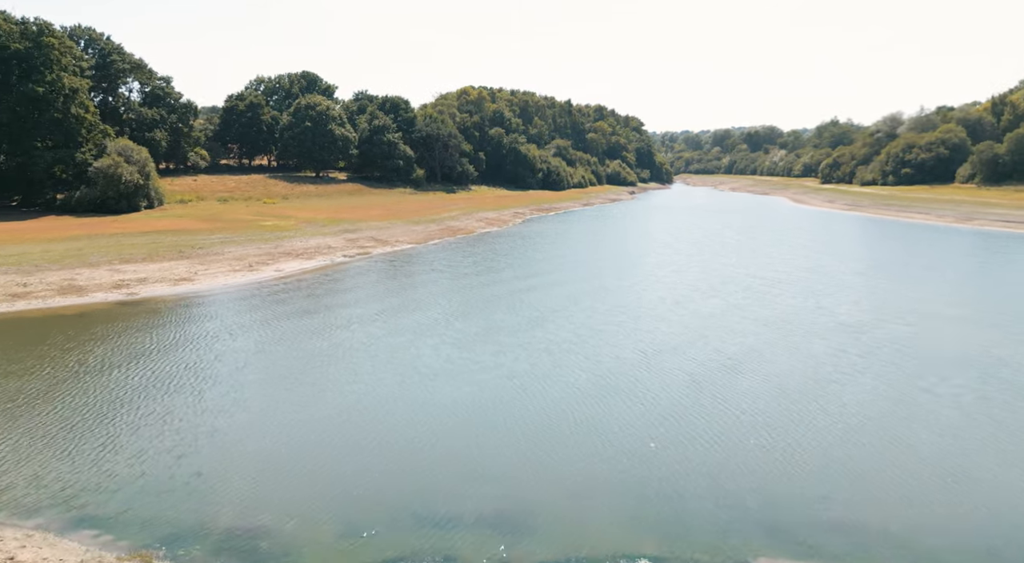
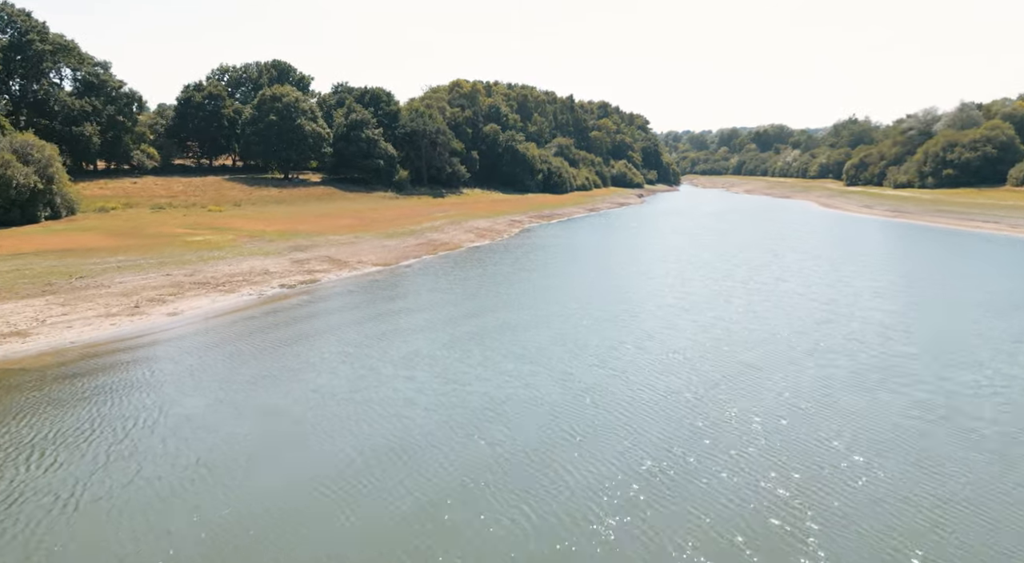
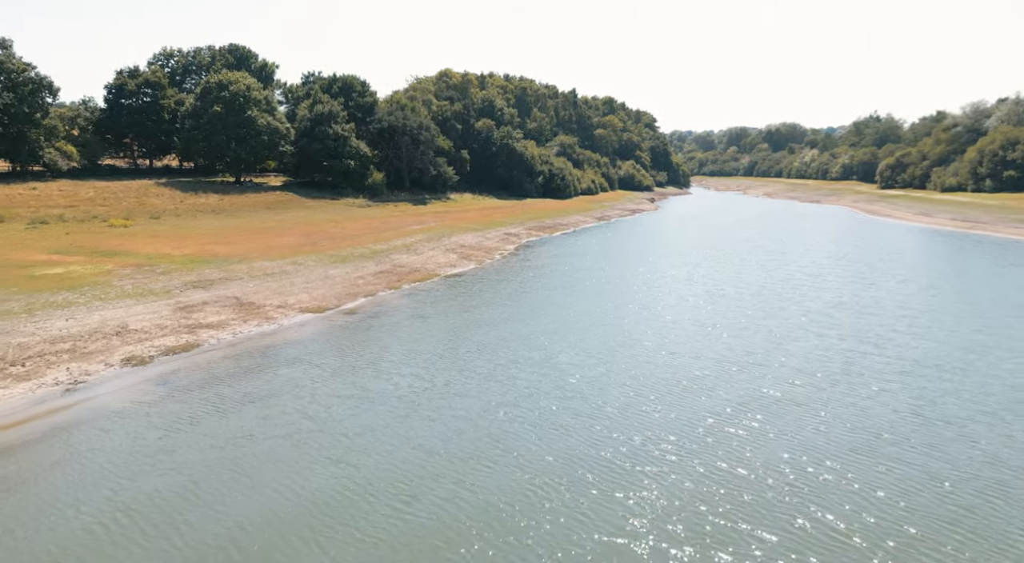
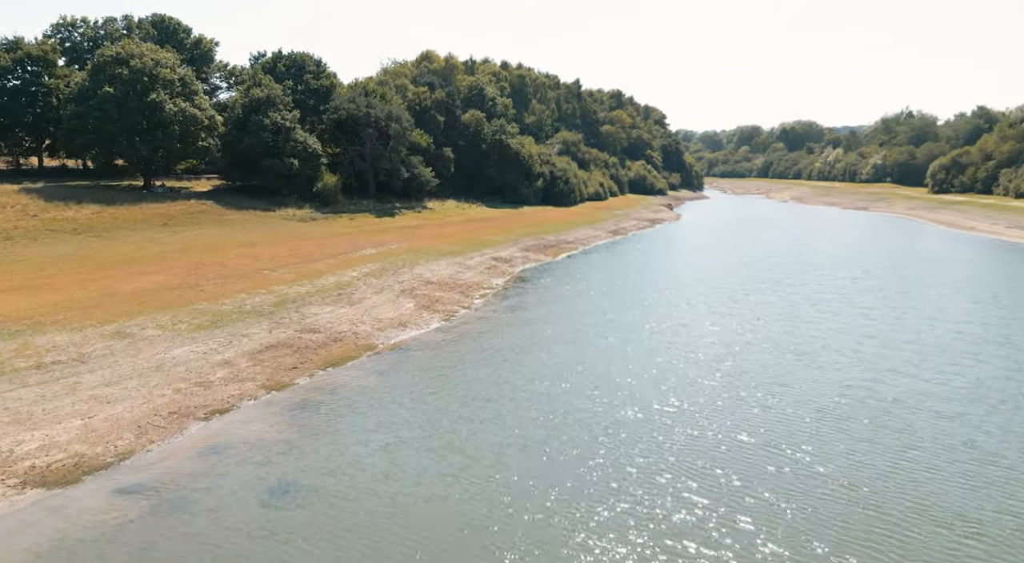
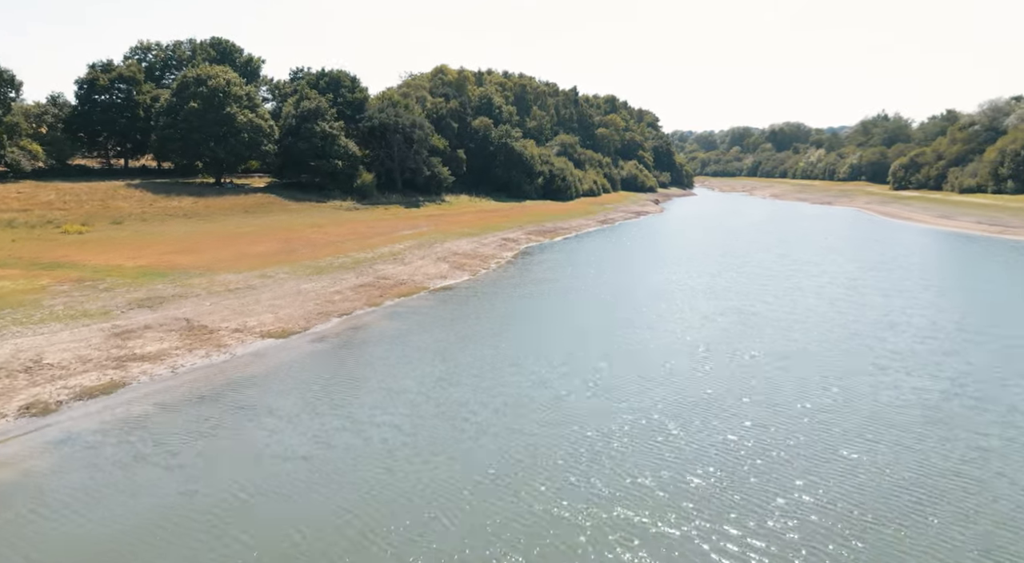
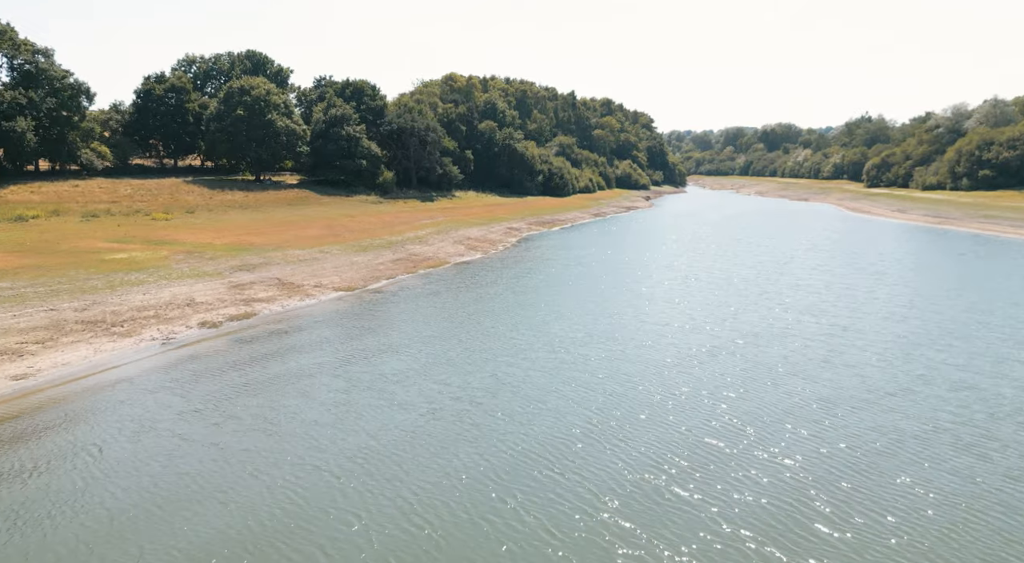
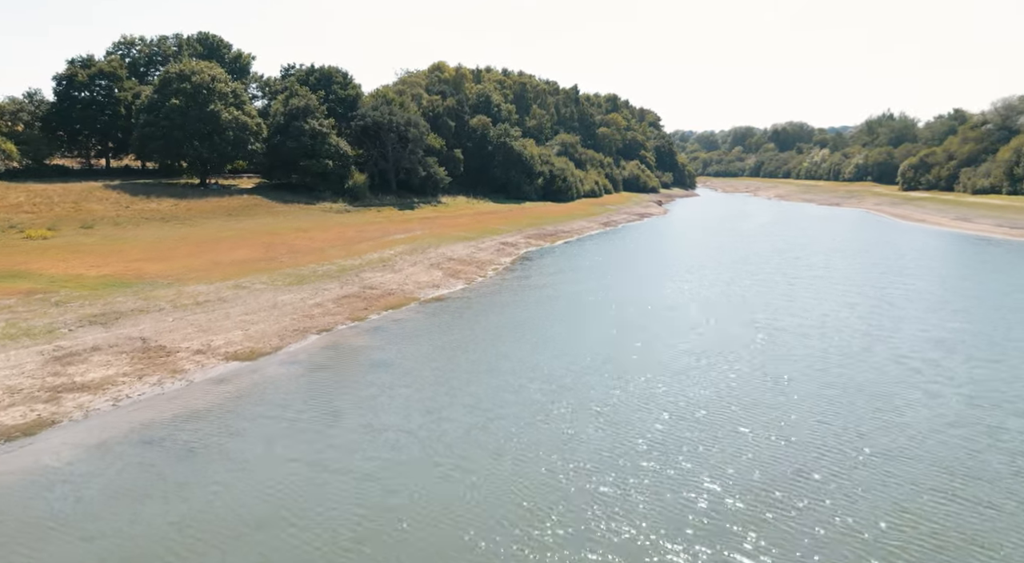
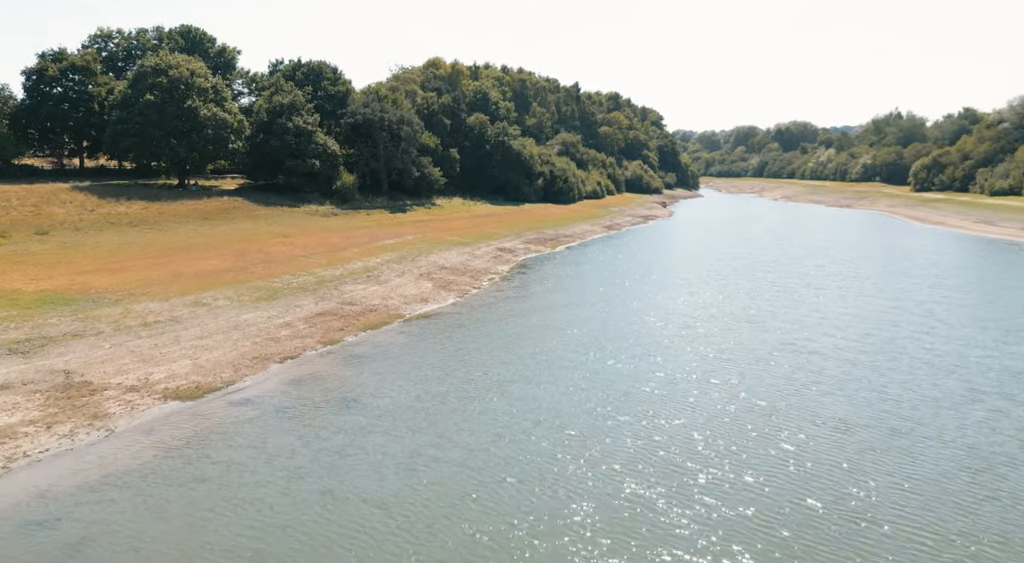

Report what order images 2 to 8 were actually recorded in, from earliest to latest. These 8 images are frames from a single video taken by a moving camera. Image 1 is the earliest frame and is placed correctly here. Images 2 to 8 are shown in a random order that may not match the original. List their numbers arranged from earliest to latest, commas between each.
2, 6, 3, 5, 7, 8, 4
